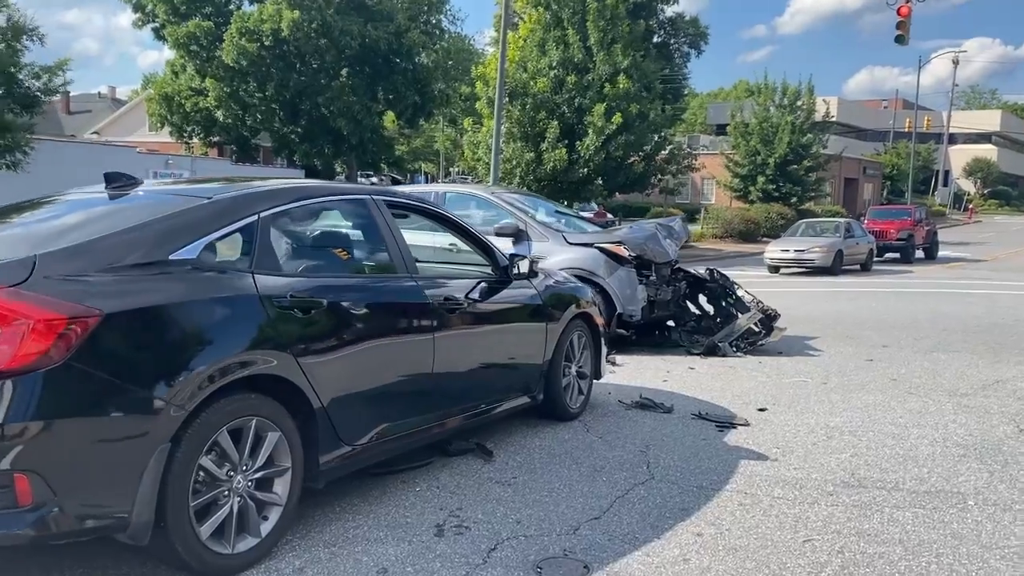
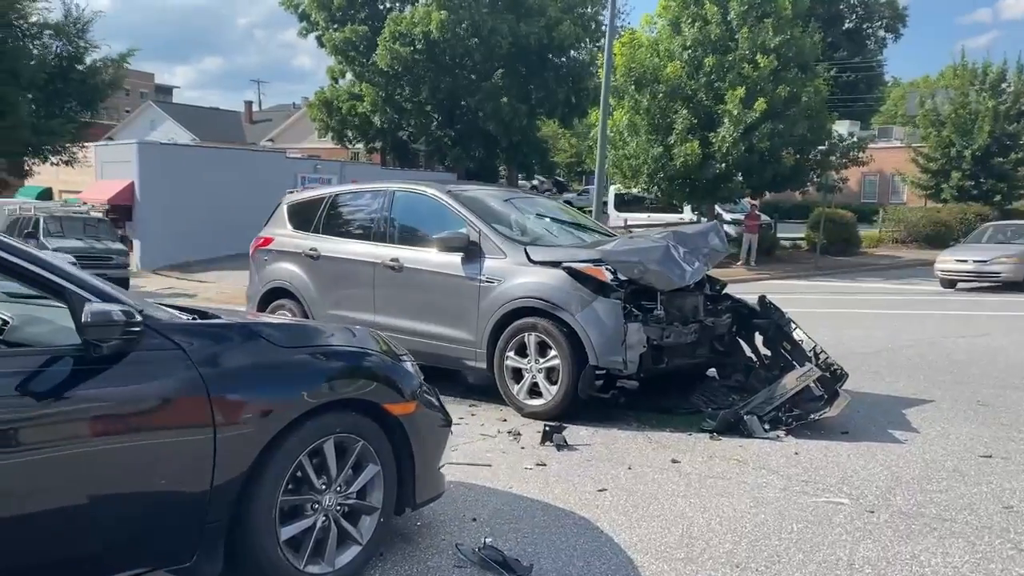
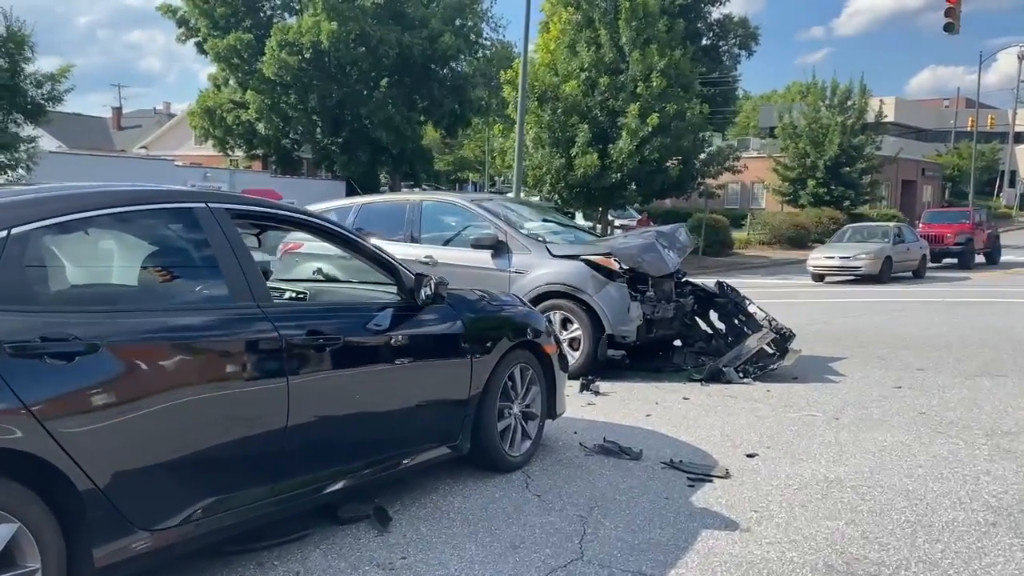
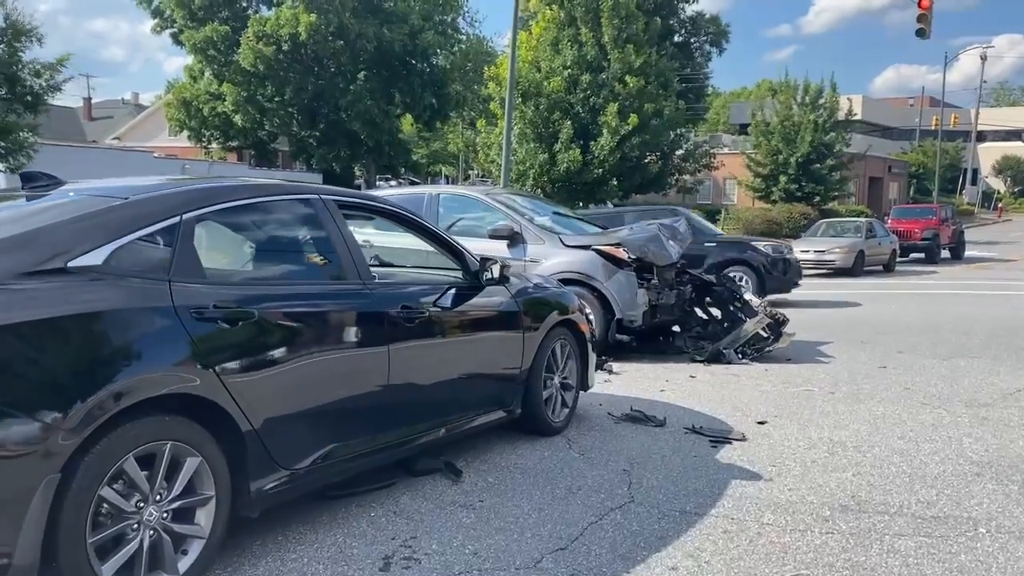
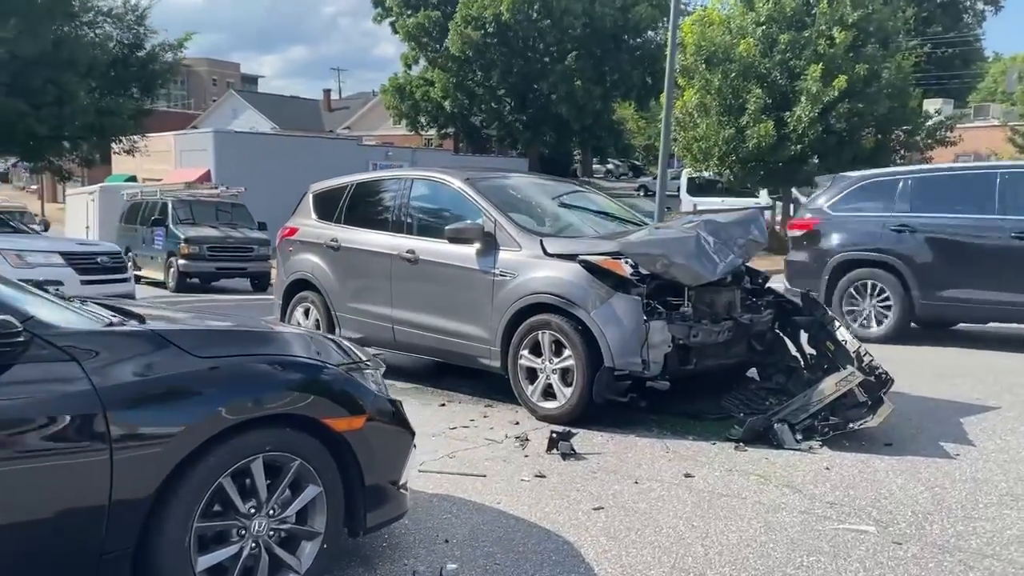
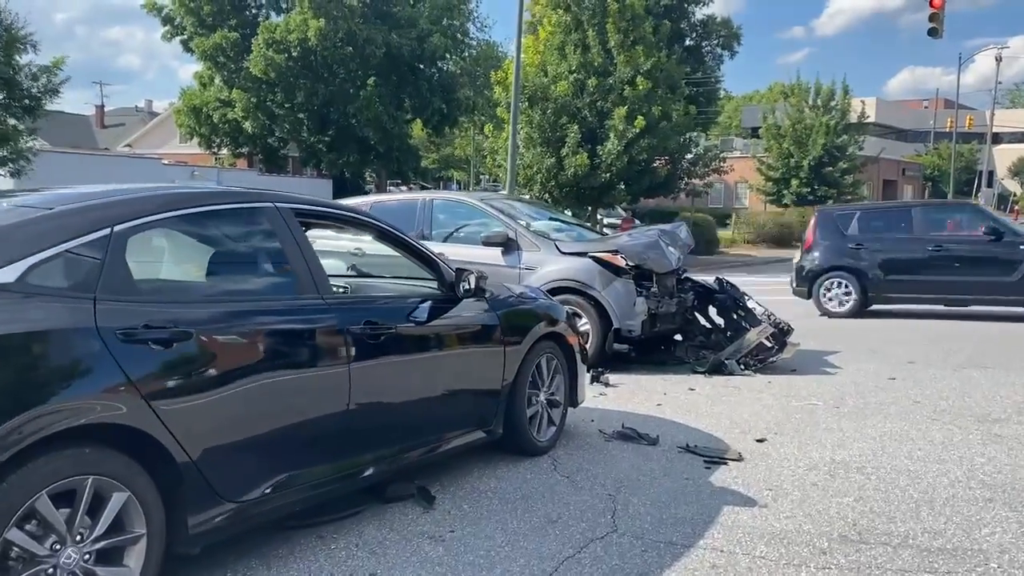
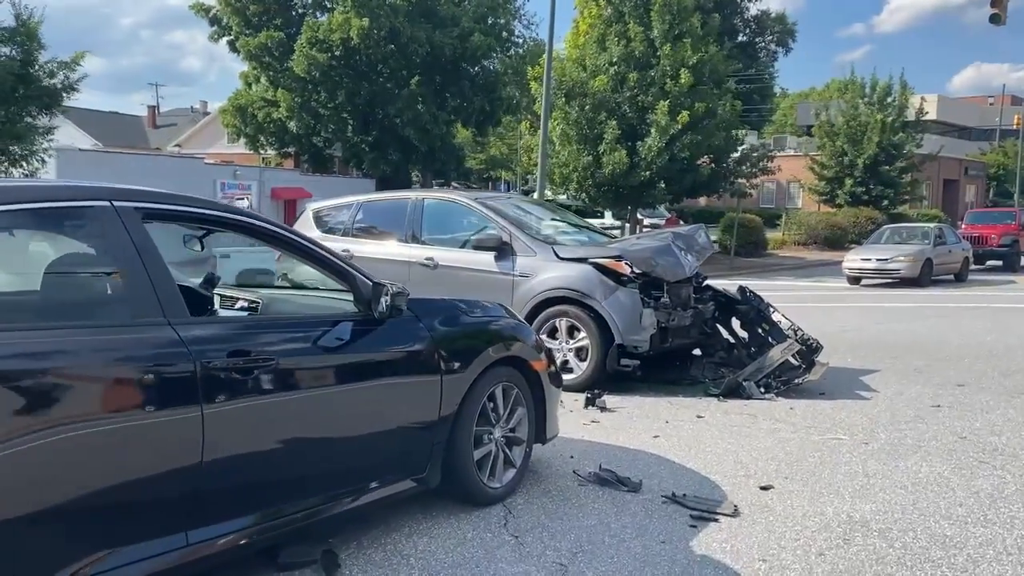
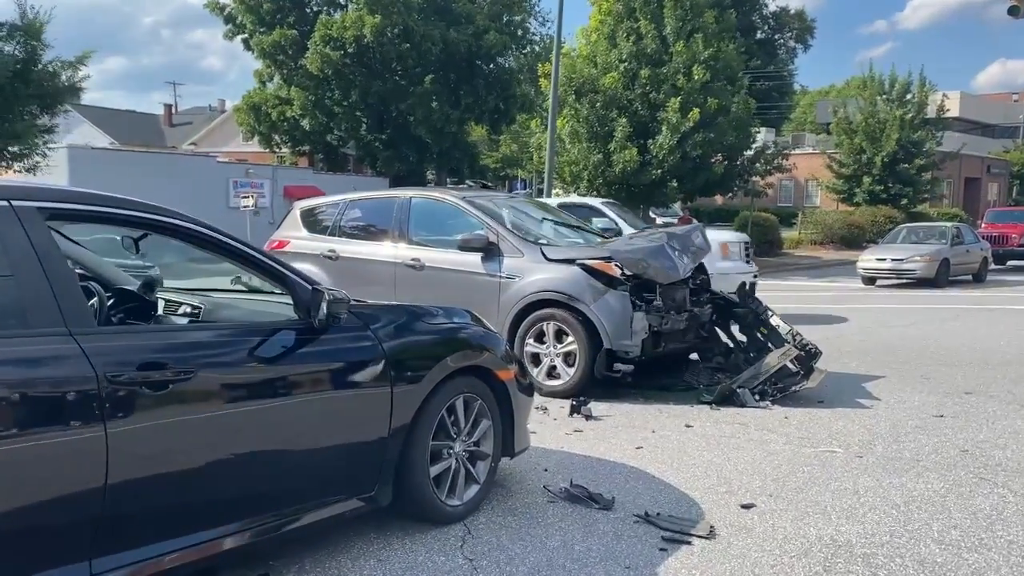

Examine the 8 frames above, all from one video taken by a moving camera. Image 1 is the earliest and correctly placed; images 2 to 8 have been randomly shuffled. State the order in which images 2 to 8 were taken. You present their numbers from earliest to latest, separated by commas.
4, 6, 3, 7, 8, 2, 5
